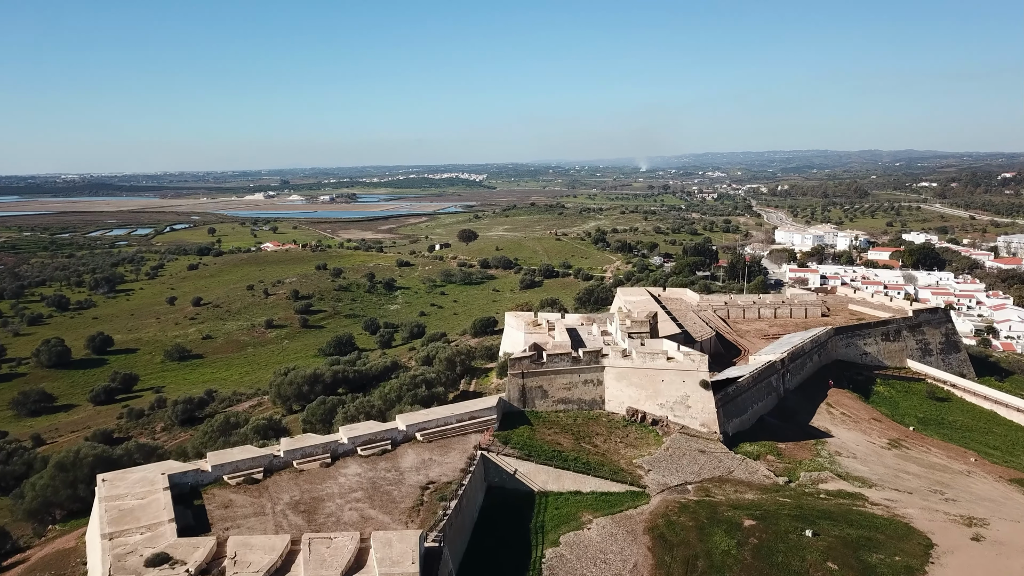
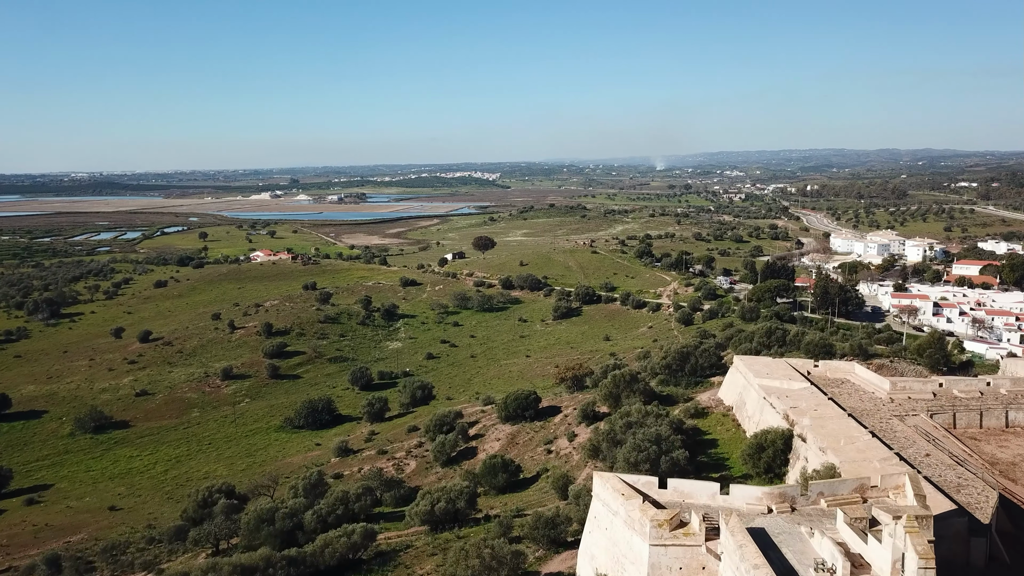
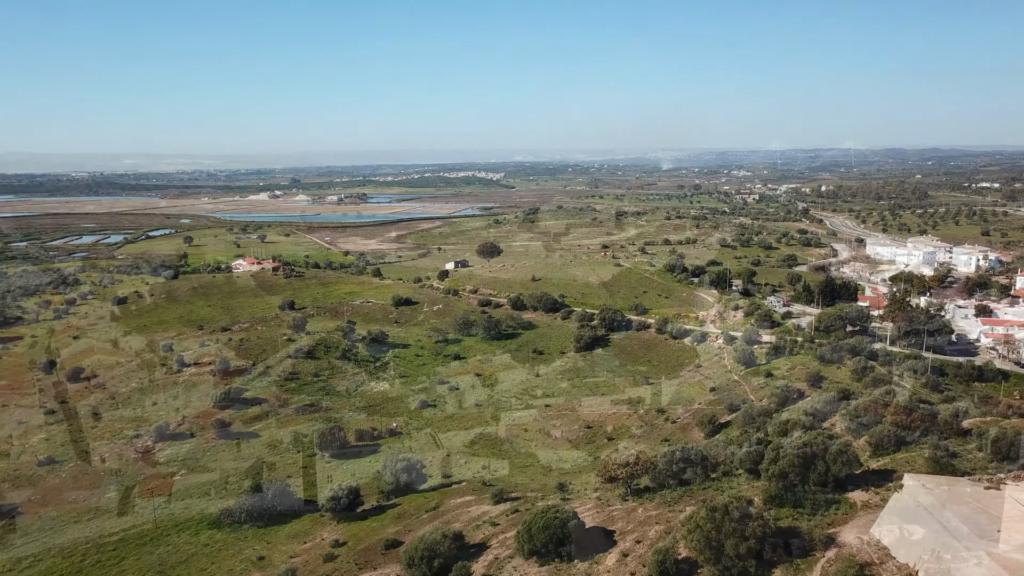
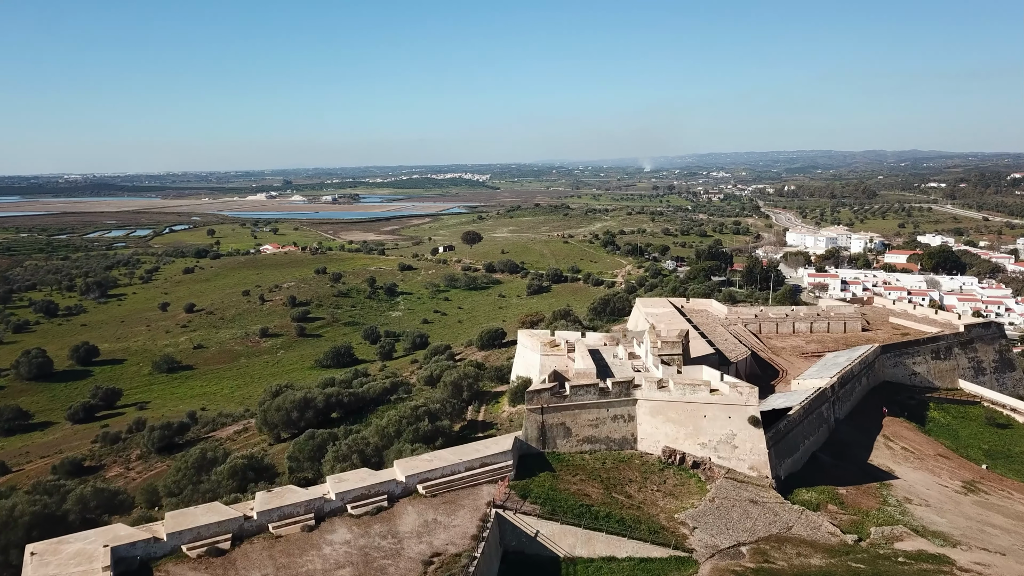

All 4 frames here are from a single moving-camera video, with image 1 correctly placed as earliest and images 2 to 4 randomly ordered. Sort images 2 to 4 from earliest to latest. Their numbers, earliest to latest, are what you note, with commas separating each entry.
4, 2, 3
